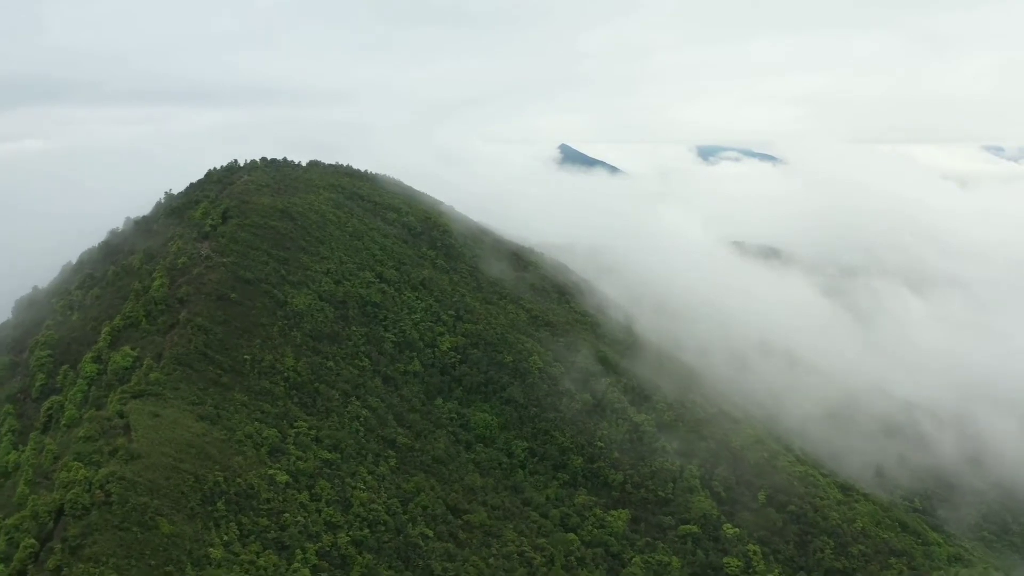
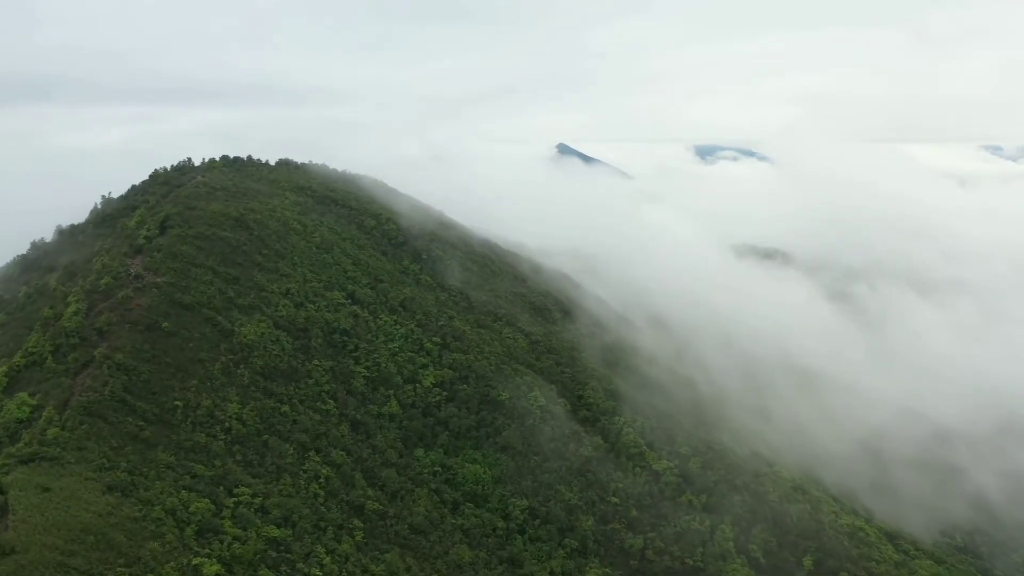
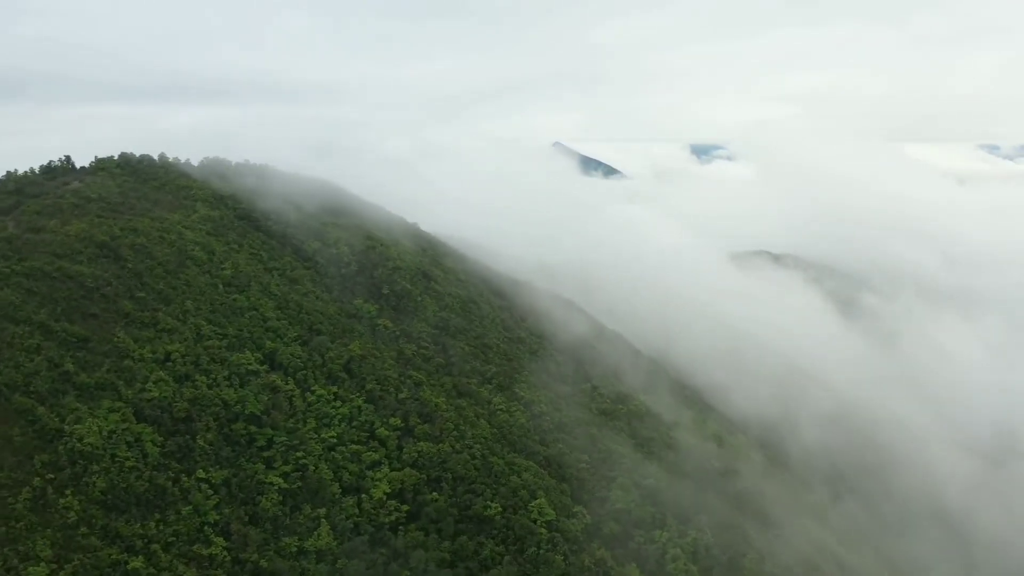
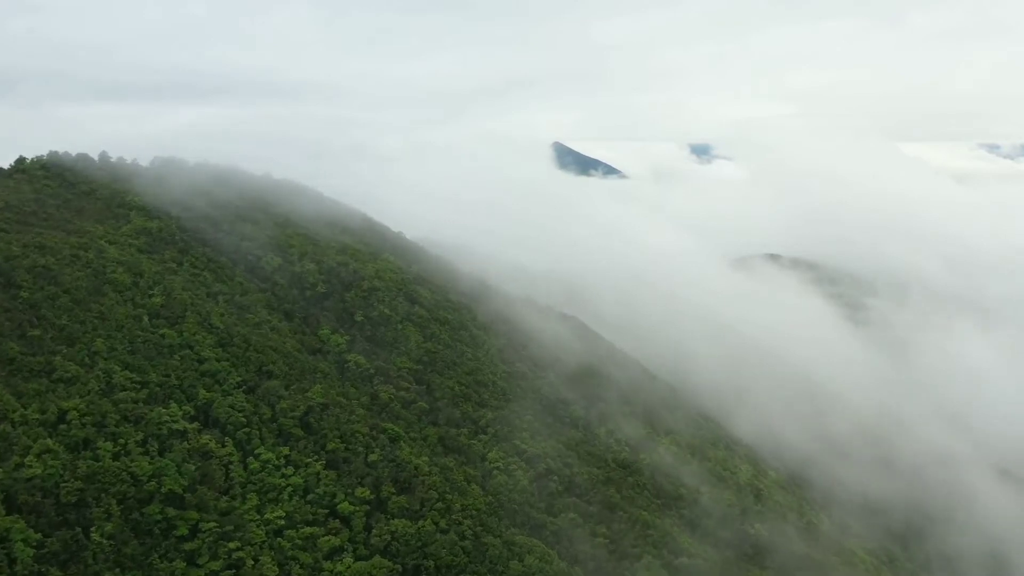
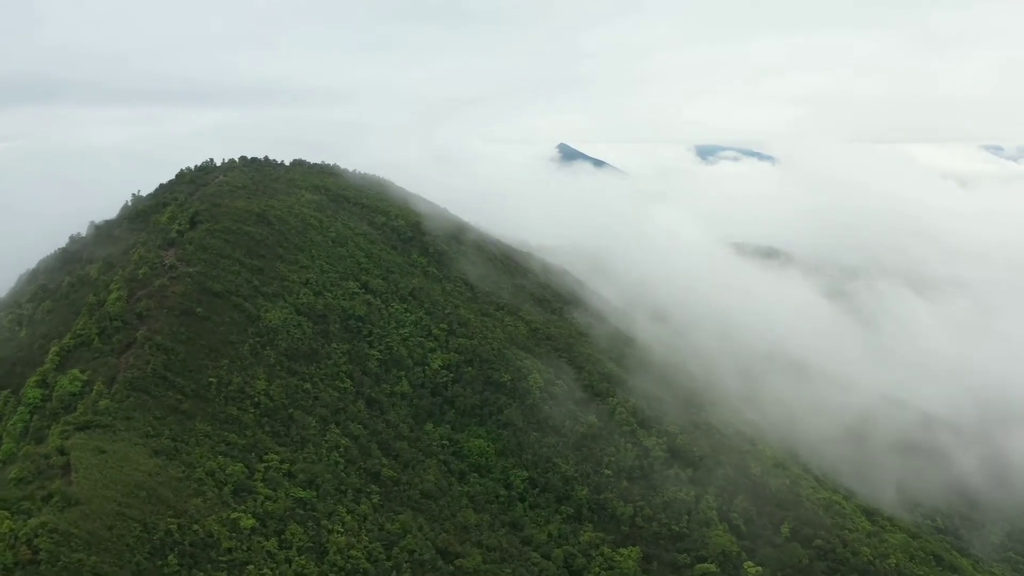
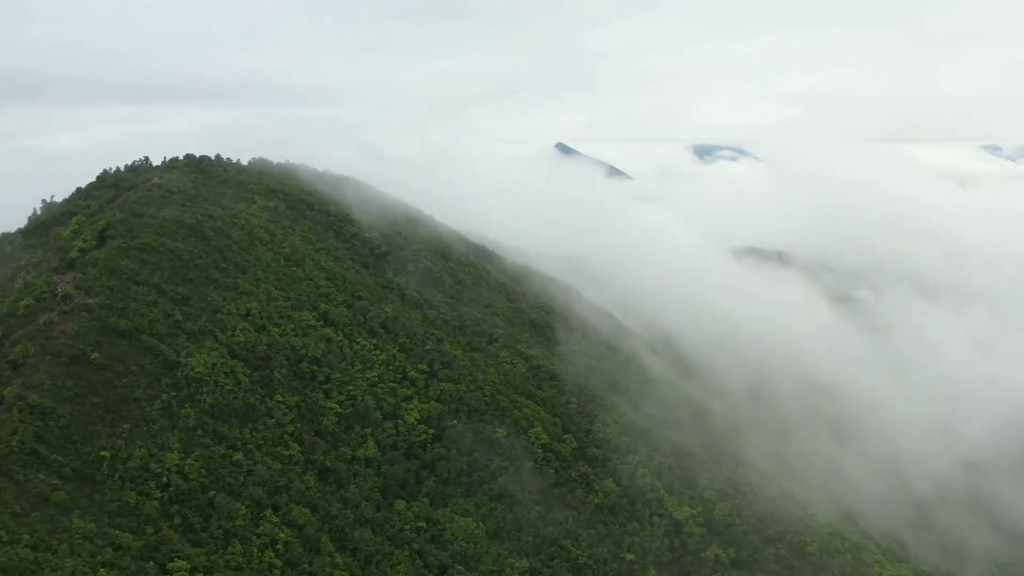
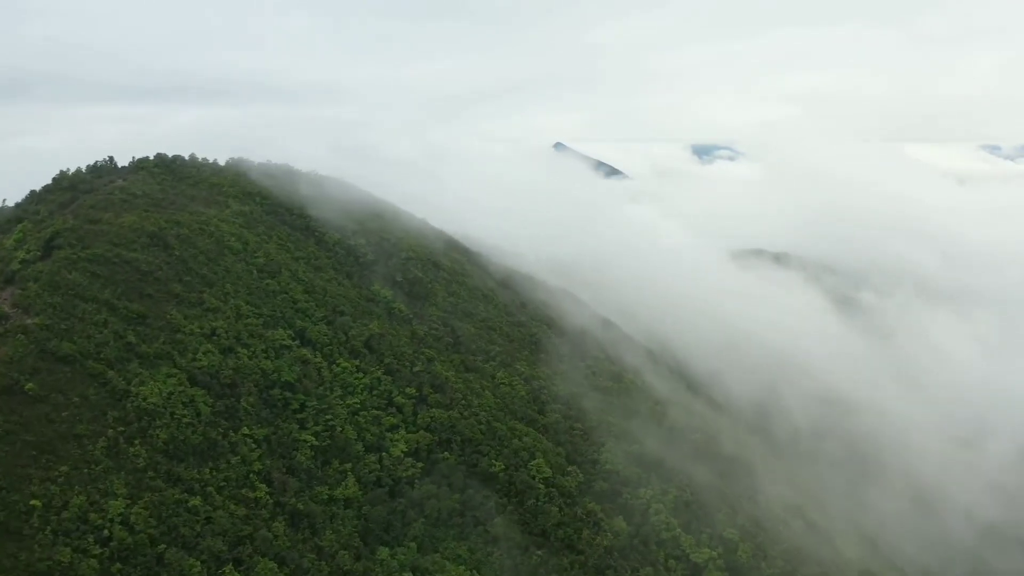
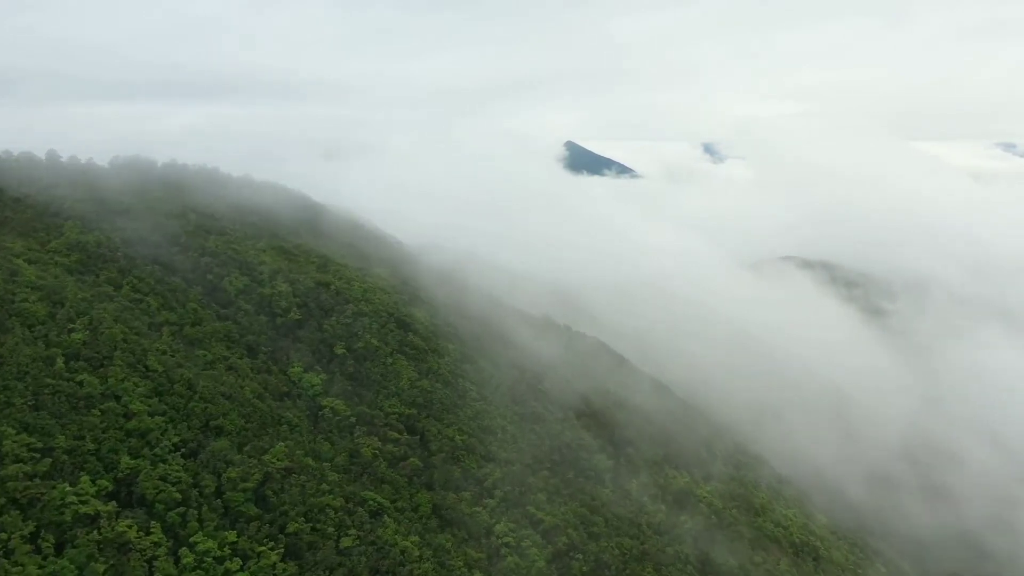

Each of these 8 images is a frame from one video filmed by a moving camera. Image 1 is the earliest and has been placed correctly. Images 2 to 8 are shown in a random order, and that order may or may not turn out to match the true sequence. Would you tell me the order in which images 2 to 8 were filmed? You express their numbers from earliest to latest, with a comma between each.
5, 2, 6, 7, 3, 4, 8
